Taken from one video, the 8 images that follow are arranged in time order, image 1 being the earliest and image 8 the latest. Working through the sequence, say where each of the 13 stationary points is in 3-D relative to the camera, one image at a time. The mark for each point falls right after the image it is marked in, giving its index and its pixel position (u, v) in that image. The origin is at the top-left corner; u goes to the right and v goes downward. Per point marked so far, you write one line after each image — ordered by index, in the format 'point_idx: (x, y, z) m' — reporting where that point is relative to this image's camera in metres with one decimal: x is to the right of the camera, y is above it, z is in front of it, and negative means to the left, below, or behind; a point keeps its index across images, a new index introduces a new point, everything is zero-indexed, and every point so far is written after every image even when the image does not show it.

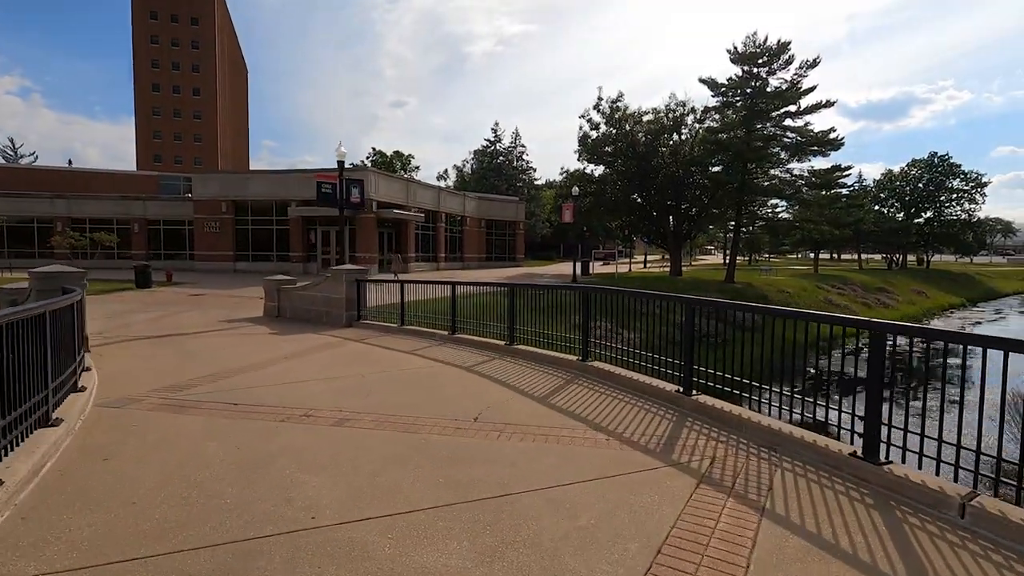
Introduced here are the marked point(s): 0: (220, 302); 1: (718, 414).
0: (-10.0, -0.5, +18.6) m
1: (+2.1, -1.3, +5.4) m
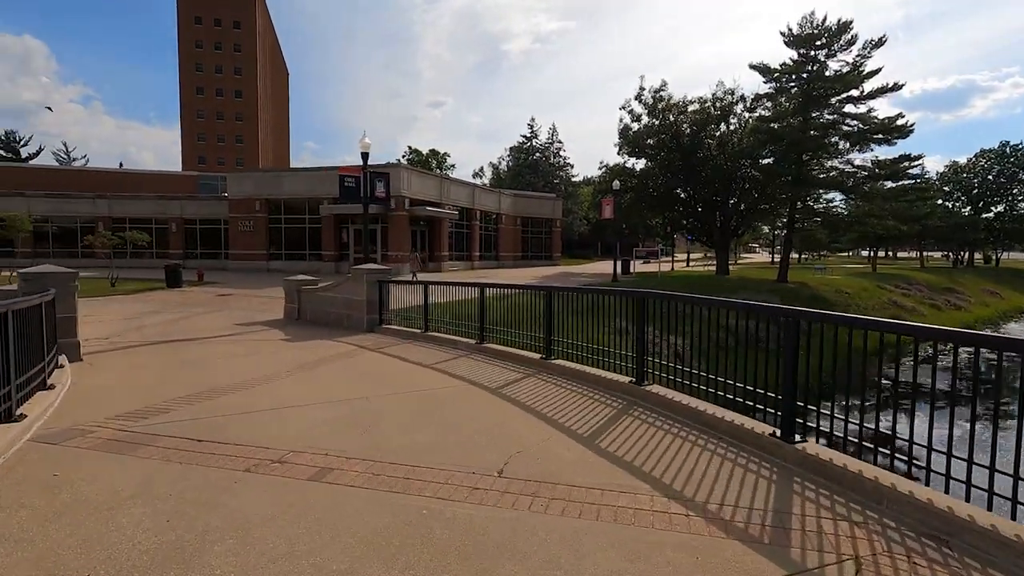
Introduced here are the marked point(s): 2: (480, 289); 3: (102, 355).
0: (-8.8, -0.5, +17.8) m
1: (+2.3, -1.3, +3.9) m
2: (-0.5, 0.0, +9.4) m
3: (-7.2, -1.2, +9.5) m
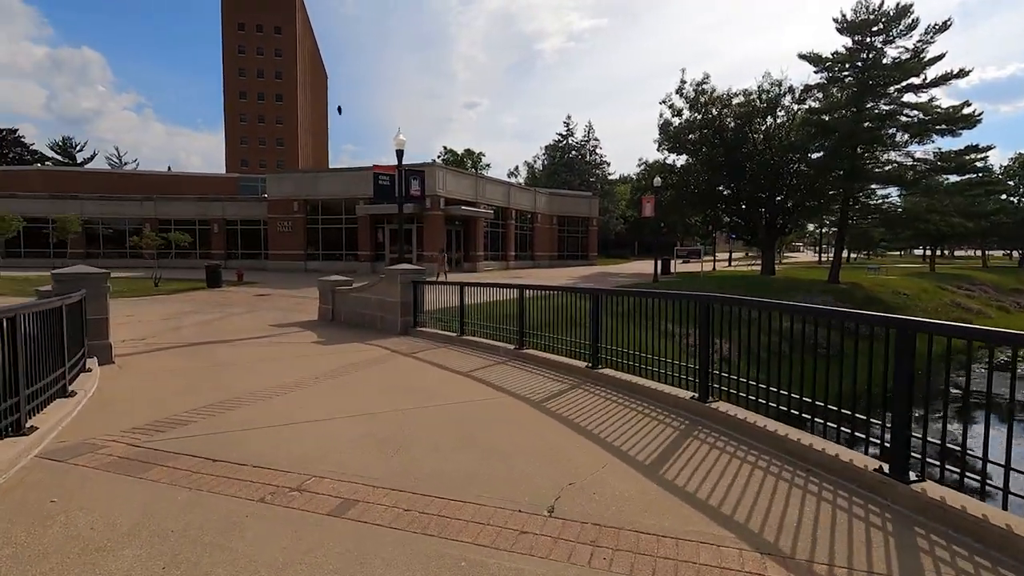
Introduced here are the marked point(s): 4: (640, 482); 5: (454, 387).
0: (-7.6, -0.5, +17.8) m
1: (+2.7, -1.4, +3.1) m
2: (+0.2, -0.1, +8.8) m
3: (-6.5, -1.2, +9.3) m
4: (+0.9, -1.4, +3.8) m
5: (-0.7, -1.2, +6.6) m
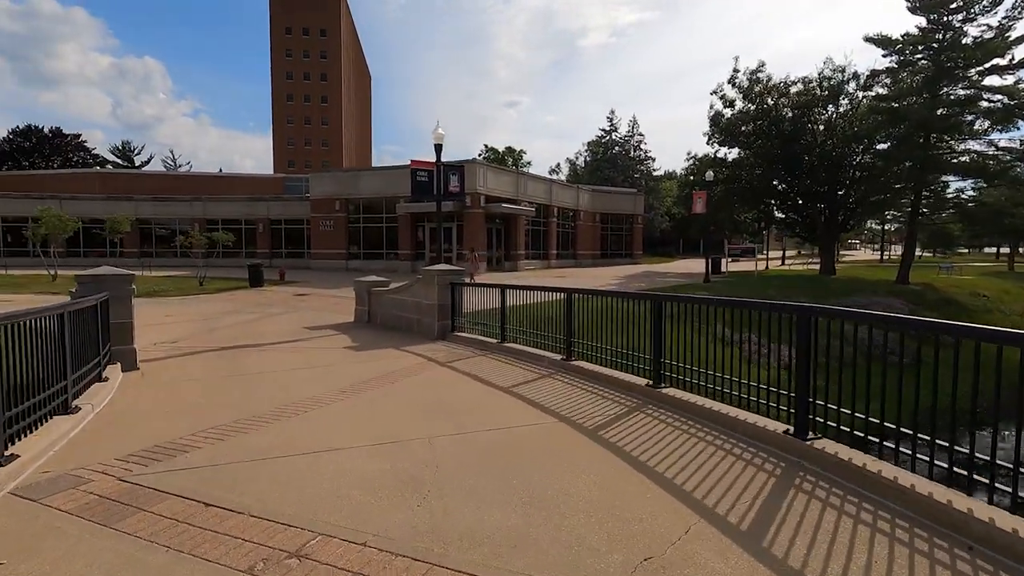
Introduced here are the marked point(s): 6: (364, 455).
0: (-6.2, -0.5, +17.4) m
1: (+2.9, -1.5, +2.0) m
2: (+0.8, -0.1, +7.9) m
3: (-5.8, -1.2, +8.9) m
4: (+1.2, -1.4, +2.8) m
5: (-0.2, -1.3, +5.8) m
6: (-1.2, -1.3, +4.3) m
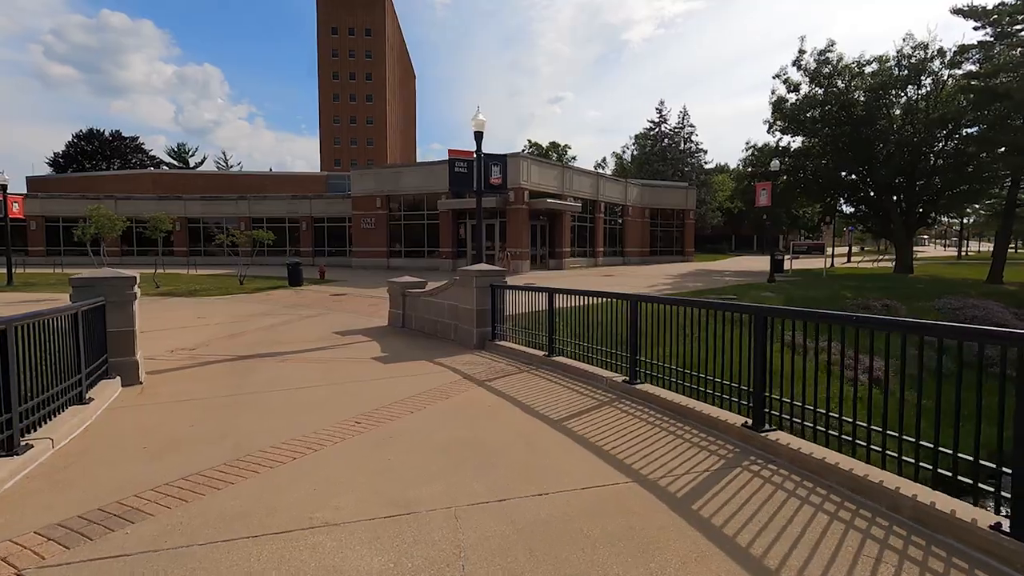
0: (-4.8, -0.5, +16.5) m
1: (+3.0, -1.6, +0.5) m
2: (+1.5, -0.2, +6.5) m
3: (-5.0, -1.3, +8.0) m
4: (+1.4, -1.5, +1.4) m
5: (+0.2, -1.3, +4.5) m
6: (-0.8, -1.4, +3.0) m
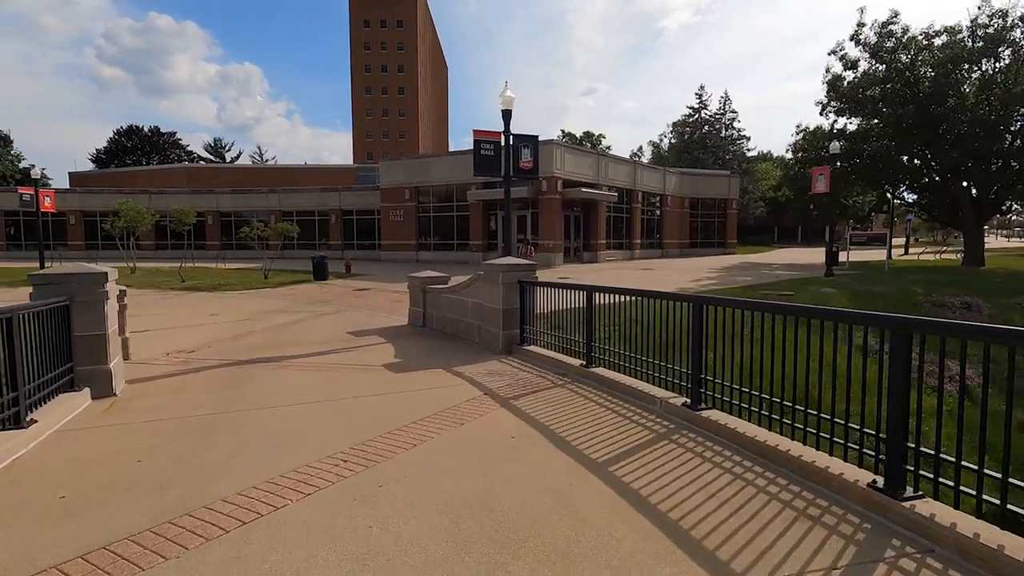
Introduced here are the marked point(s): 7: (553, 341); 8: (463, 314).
0: (-3.9, -0.4, +15.6) m
1: (+3.0, -1.6, -0.9) m
2: (+1.7, -0.2, +5.1) m
3: (-4.6, -1.2, +7.1) m
4: (+1.4, -1.6, +0.1) m
5: (+0.4, -1.4, +3.2) m
6: (-0.7, -1.4, +1.8) m
7: (+0.6, -0.8, +8.0) m
8: (-0.9, -0.5, +9.8) m
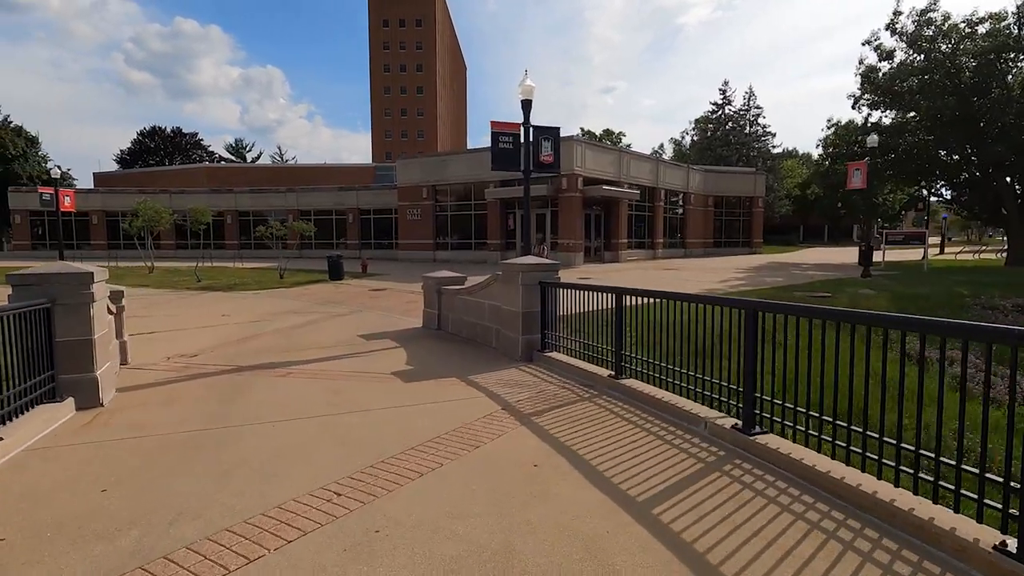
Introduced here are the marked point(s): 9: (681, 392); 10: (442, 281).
0: (-3.4, -0.4, +15.0) m
1: (+2.9, -1.7, -1.7) m
2: (+1.9, -0.2, +4.4) m
3: (-4.4, -1.2, +6.6) m
4: (+1.4, -1.6, -0.6) m
5: (+0.5, -1.4, +2.5) m
6: (-0.7, -1.5, +1.2) m
7: (+0.9, -0.8, +7.4) m
8: (-0.6, -0.5, +9.1) m
9: (+1.8, -1.1, +5.7) m
10: (-1.4, +0.1, +10.4) m
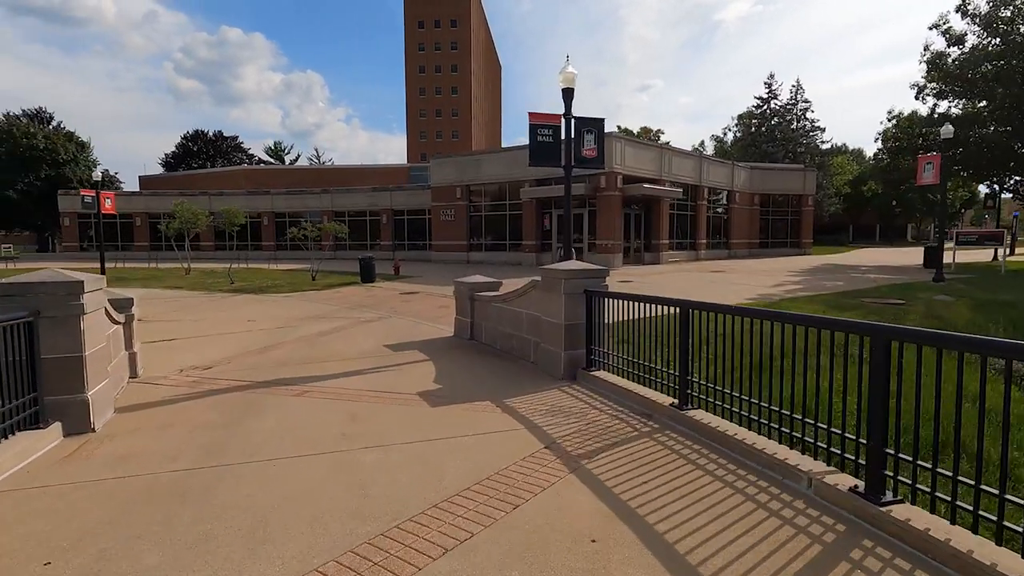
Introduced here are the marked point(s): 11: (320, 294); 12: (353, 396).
0: (-2.4, -0.5, +14.3) m
1: (+2.9, -1.8, -2.7) m
2: (+2.2, -0.3, +3.4) m
3: (-3.9, -1.3, +5.9) m
4: (+1.4, -1.7, -1.6) m
5: (+0.7, -1.5, +1.6) m
6: (-0.6, -1.6, +0.4) m
7: (+1.4, -0.9, +6.4) m
8: (+0.1, -0.6, +8.3) m
9: (+2.1, -1.2, +4.7) m
10: (-0.7, 0.0, +9.6) m
11: (-6.4, -0.2, +18.0) m
12: (-1.9, -1.3, +6.3) m
